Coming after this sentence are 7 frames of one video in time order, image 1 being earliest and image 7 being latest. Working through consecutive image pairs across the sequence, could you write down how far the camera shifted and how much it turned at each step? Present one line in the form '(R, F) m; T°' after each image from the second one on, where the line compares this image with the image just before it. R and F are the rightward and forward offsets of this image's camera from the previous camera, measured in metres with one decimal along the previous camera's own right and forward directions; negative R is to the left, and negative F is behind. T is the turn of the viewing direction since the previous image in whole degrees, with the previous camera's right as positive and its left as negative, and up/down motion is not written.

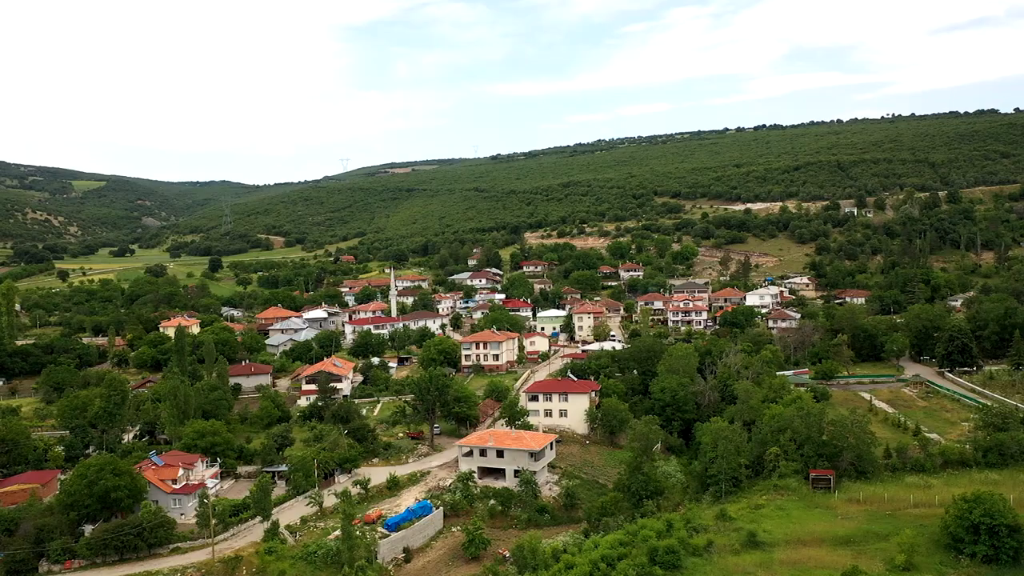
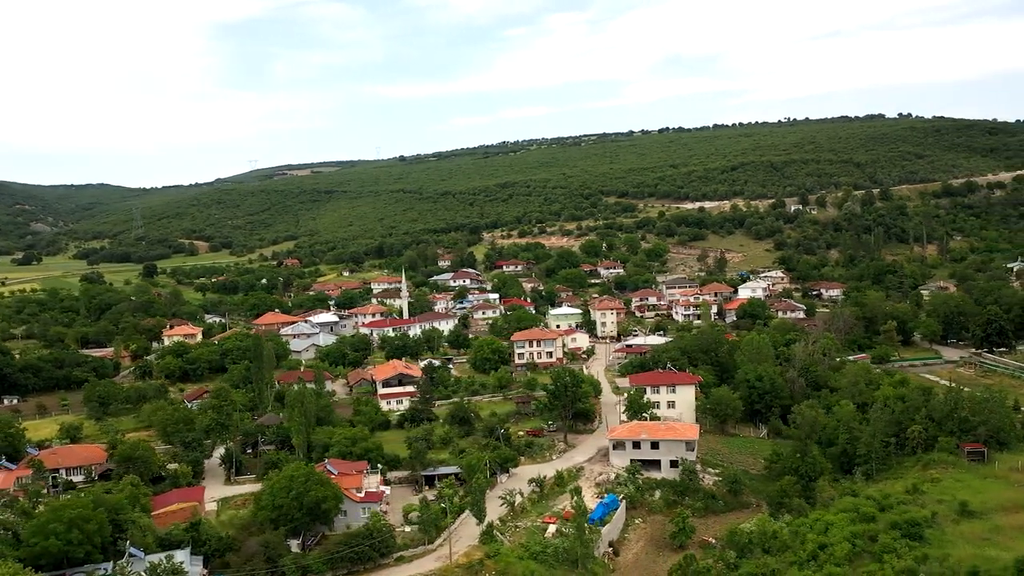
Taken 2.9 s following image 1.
(-8.1, +0.5) m; +8°
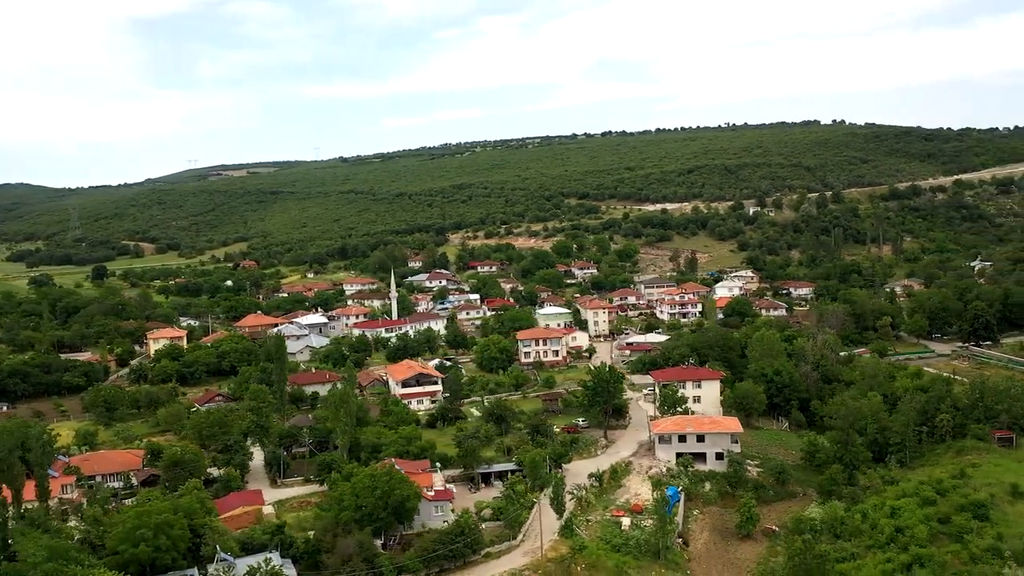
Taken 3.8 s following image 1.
(-3.6, 0.0) m; +5°
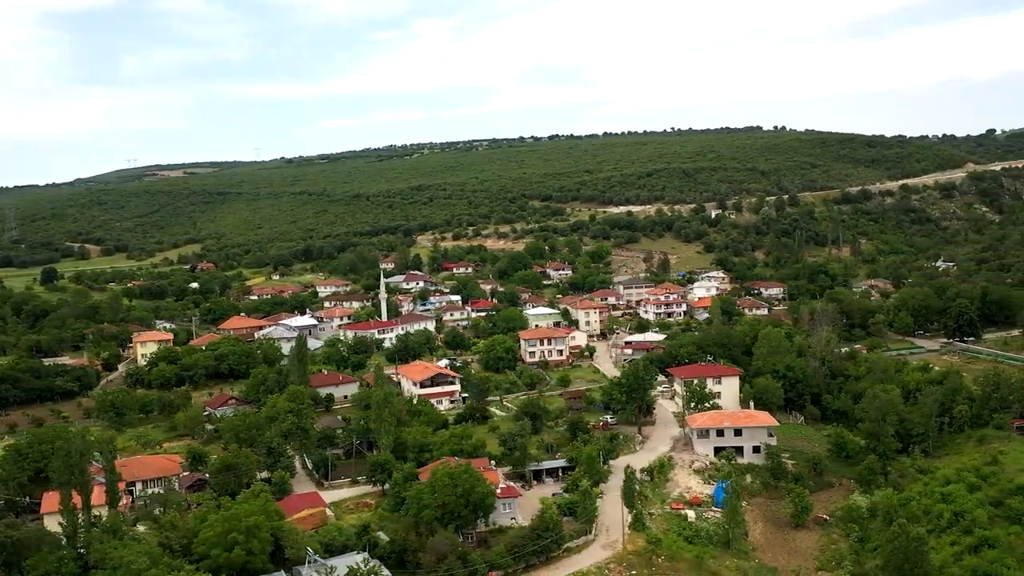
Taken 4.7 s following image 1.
(-3.4, 0.0) m; +5°
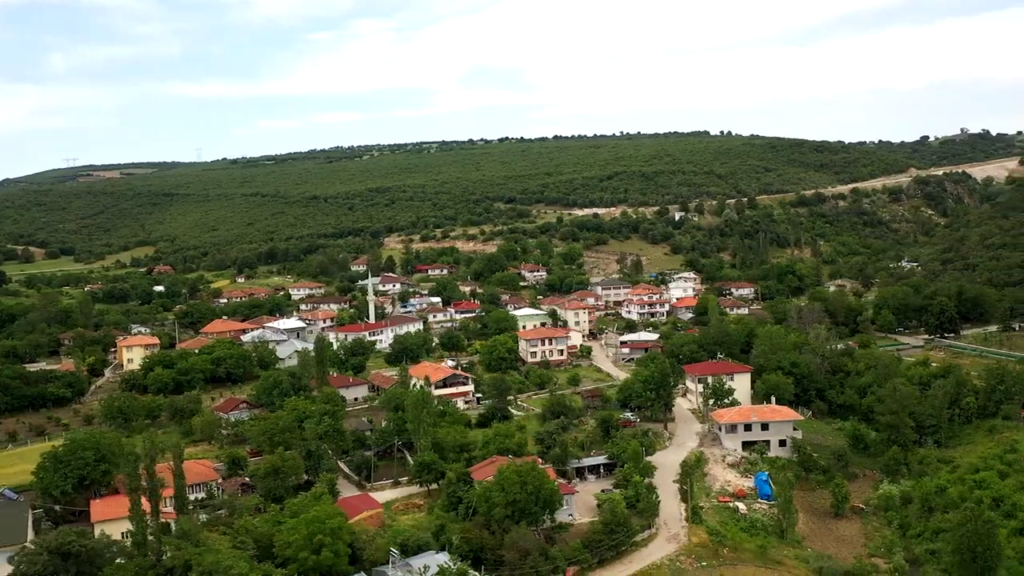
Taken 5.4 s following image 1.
(-3.0, 0.0) m; +4°
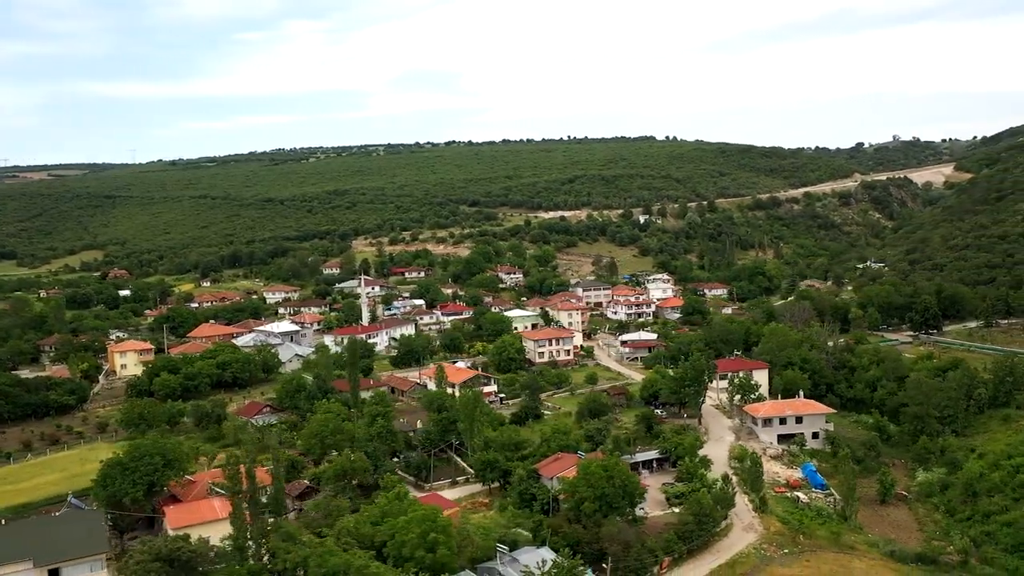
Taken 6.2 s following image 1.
(-3.6, 0.0) m; +5°
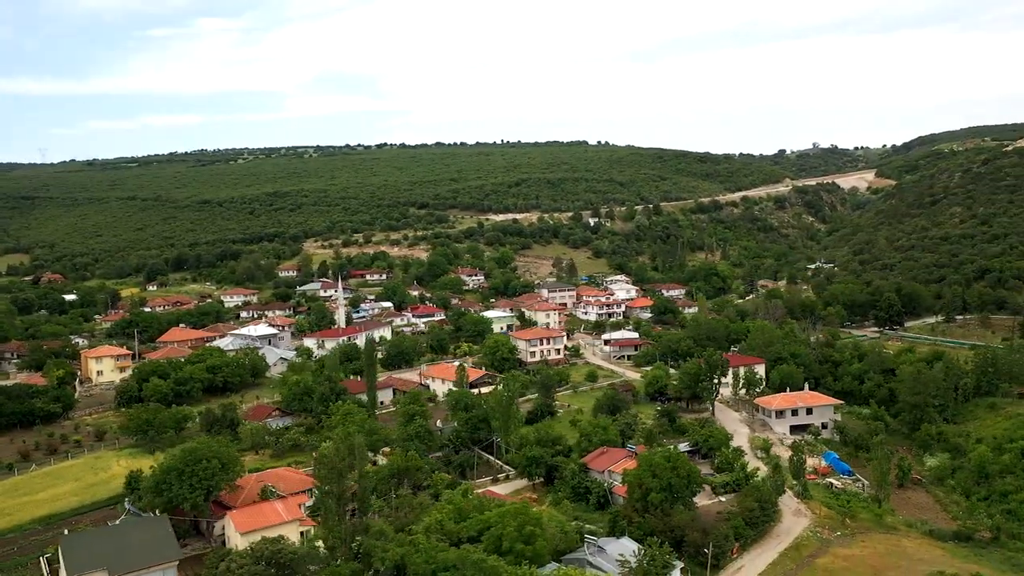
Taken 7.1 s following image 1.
(-3.5, 0.0) m; +6°
